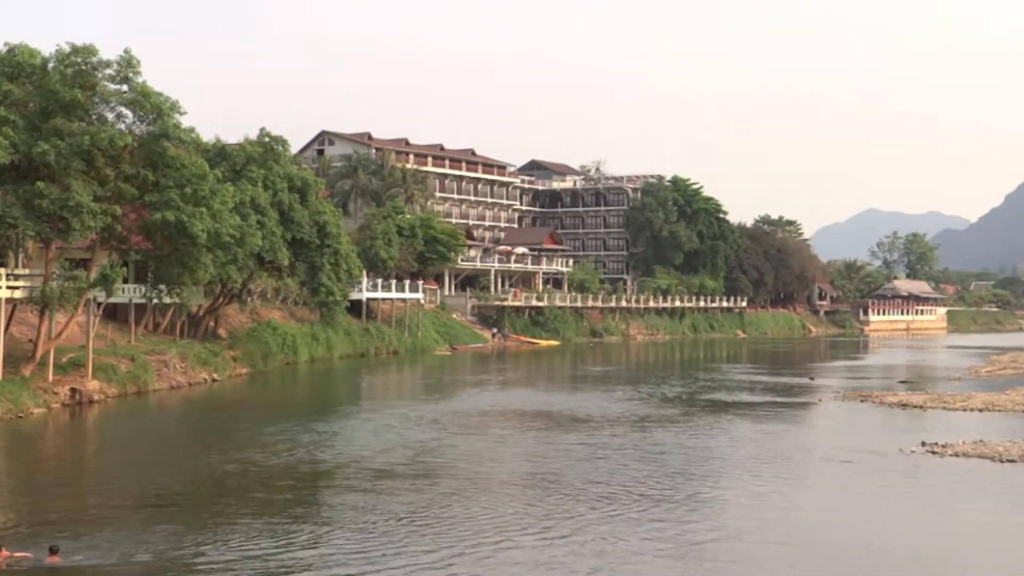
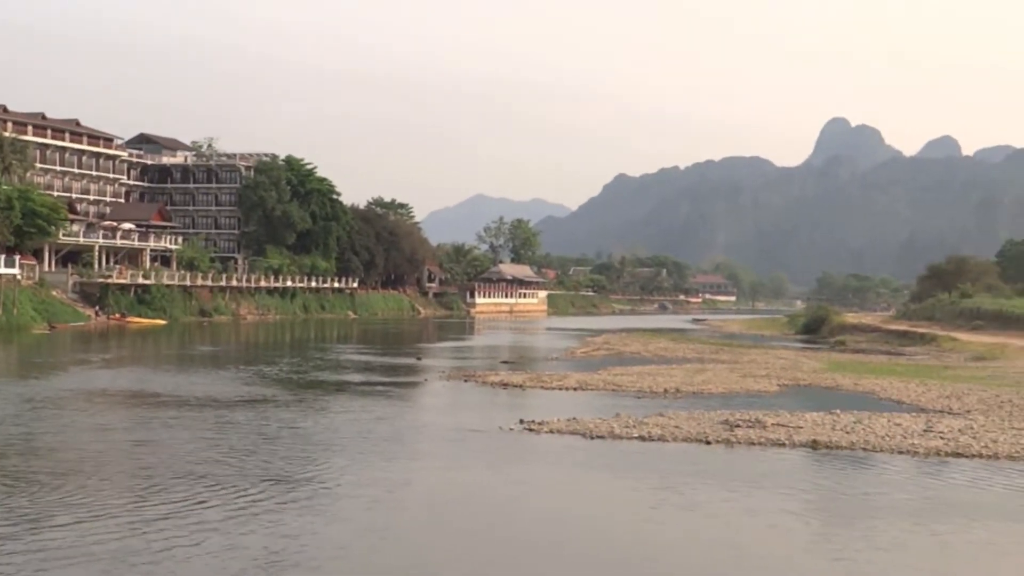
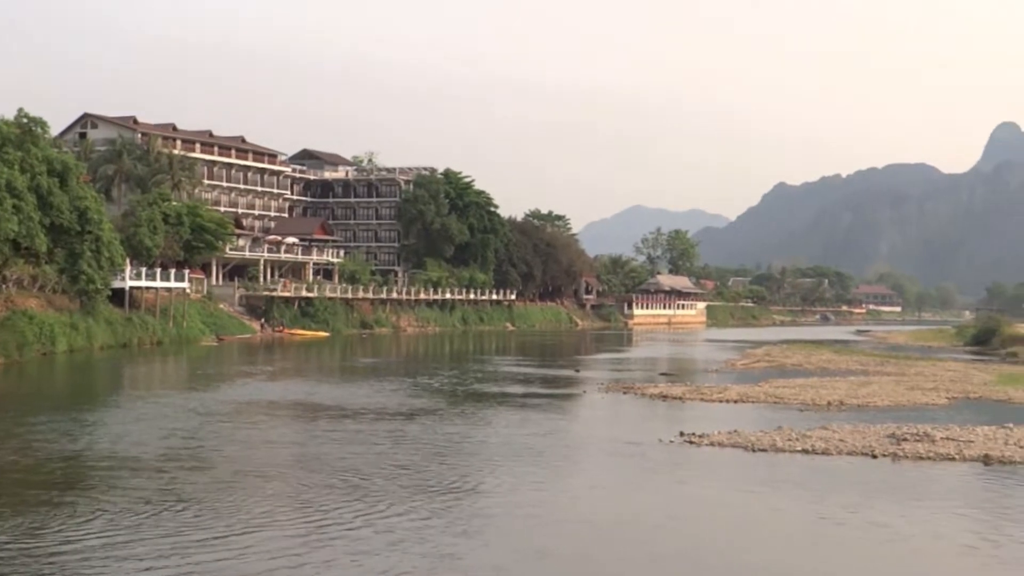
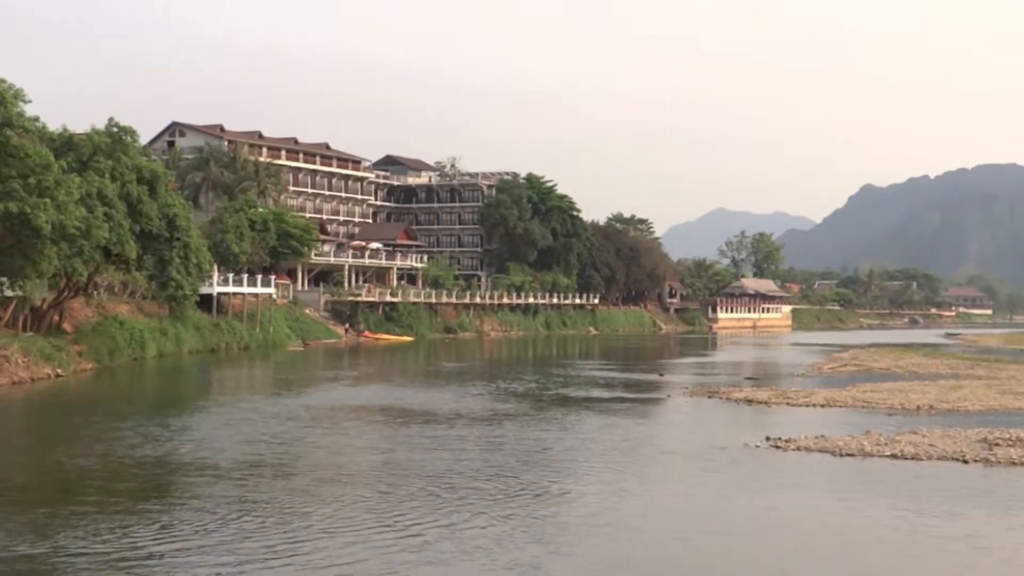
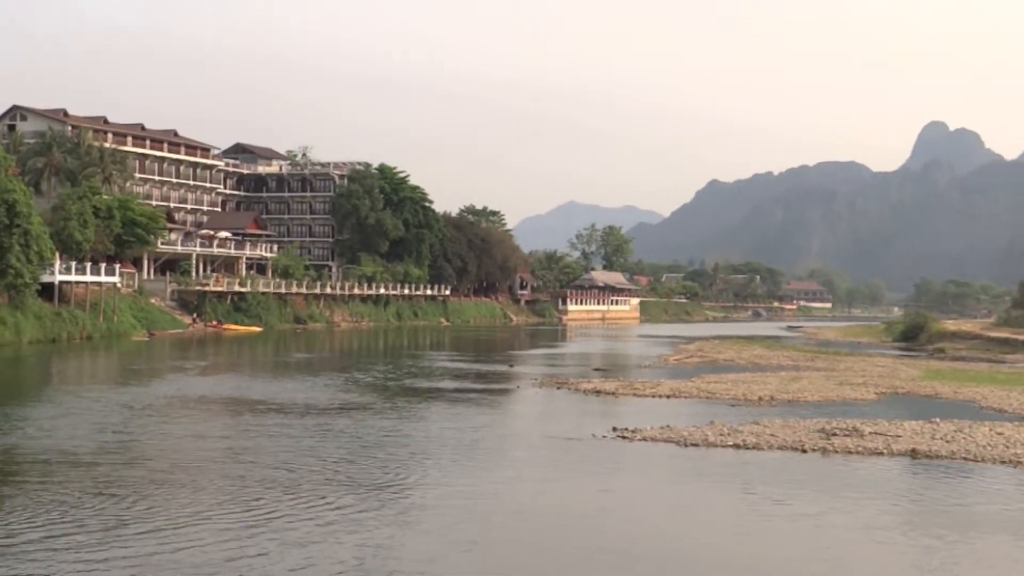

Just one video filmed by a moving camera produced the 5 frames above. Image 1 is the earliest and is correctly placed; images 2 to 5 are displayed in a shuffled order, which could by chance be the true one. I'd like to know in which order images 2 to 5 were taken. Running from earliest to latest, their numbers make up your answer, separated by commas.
4, 3, 5, 2
